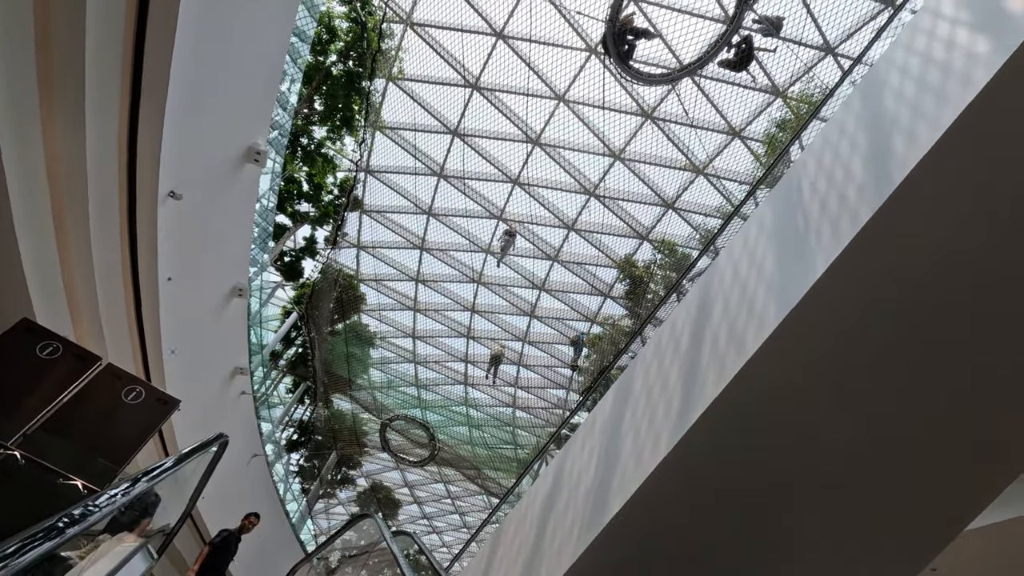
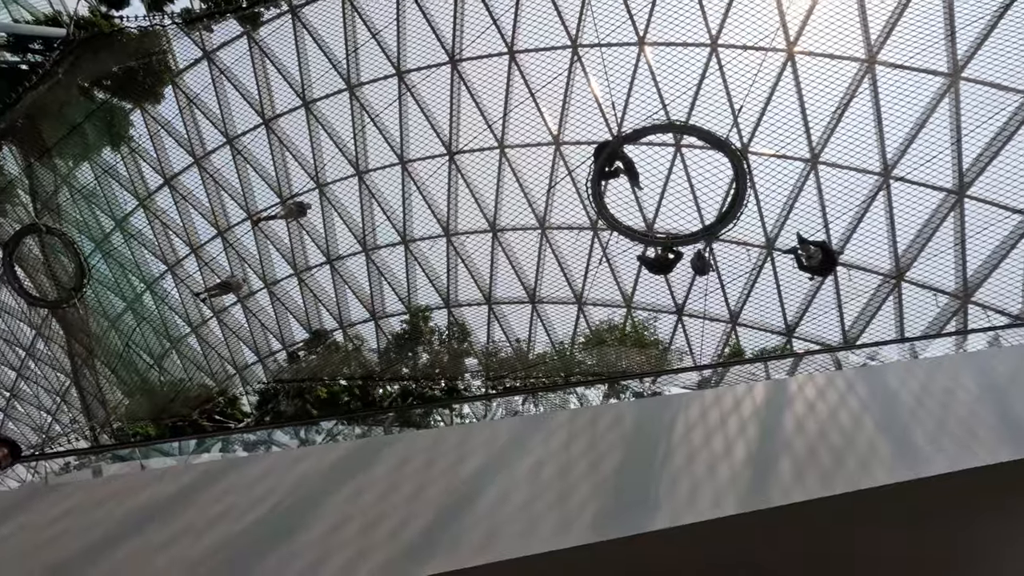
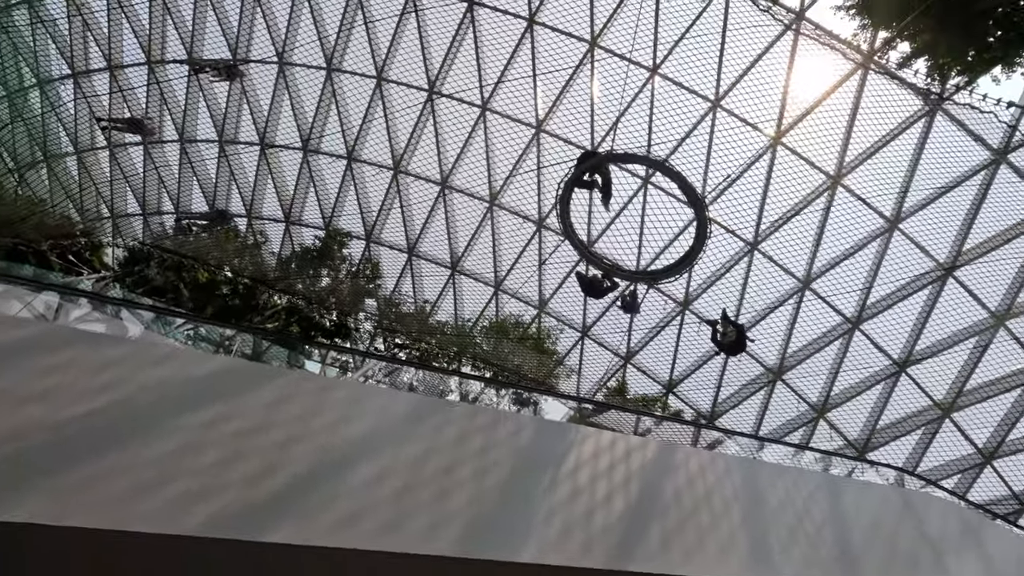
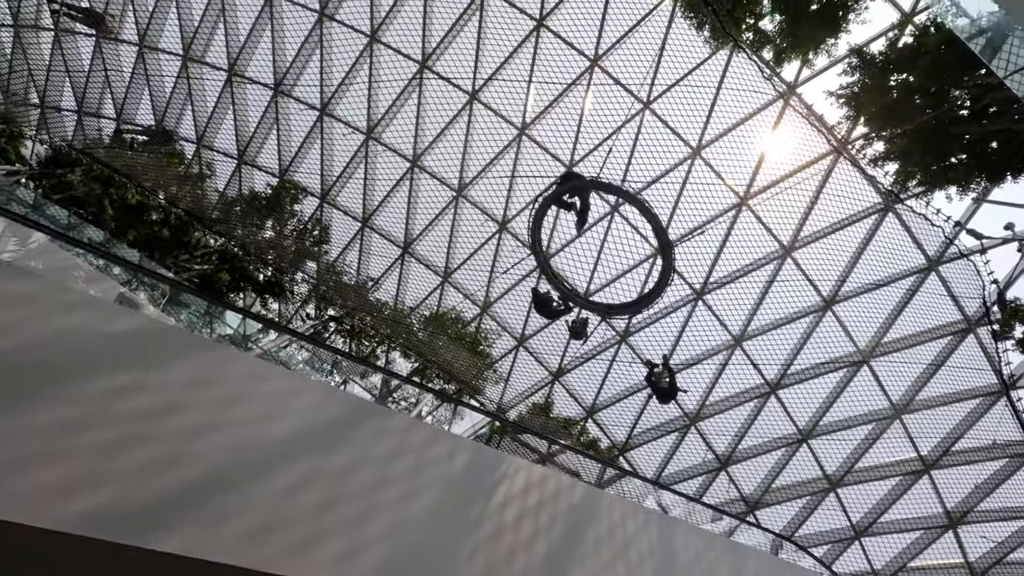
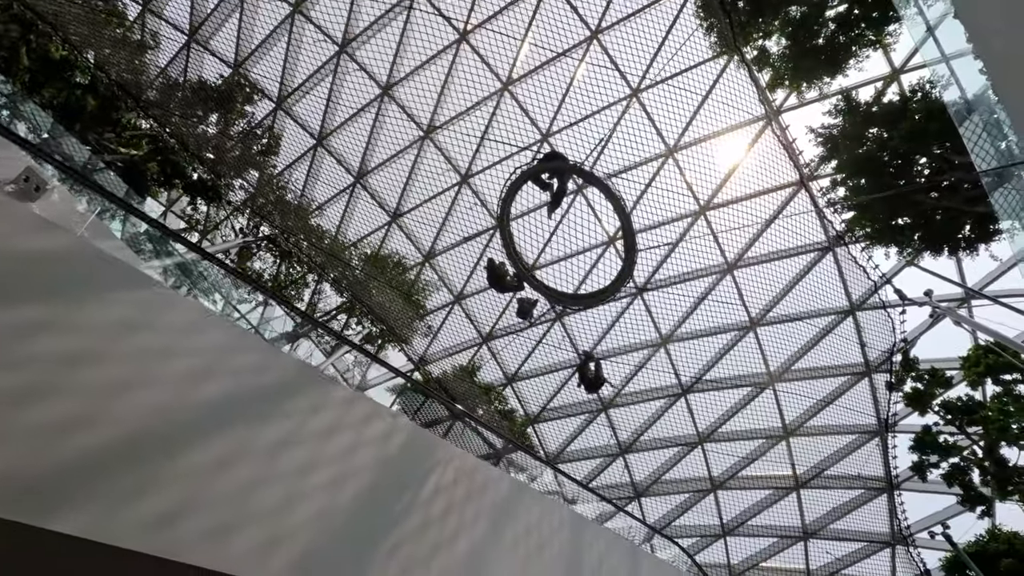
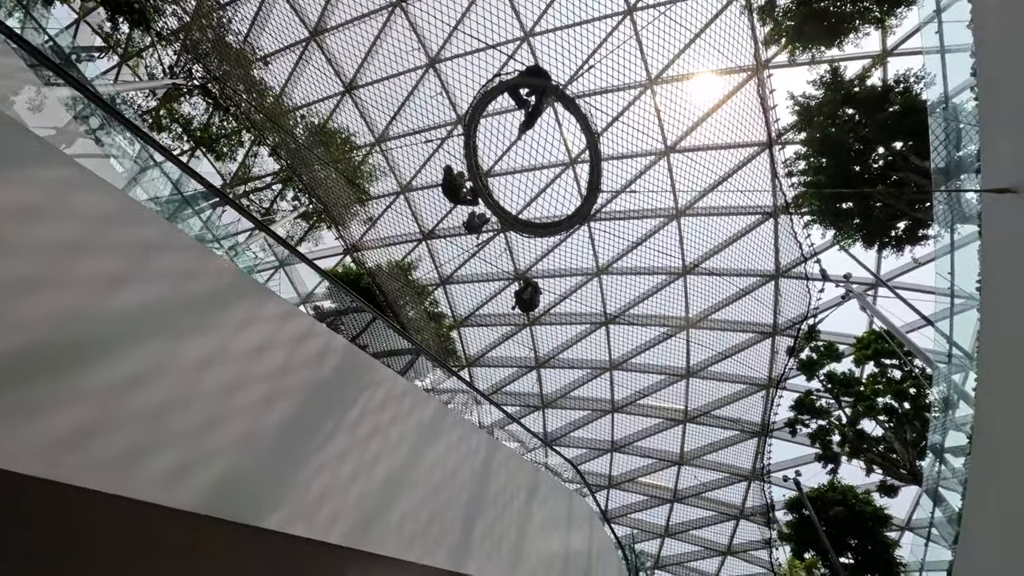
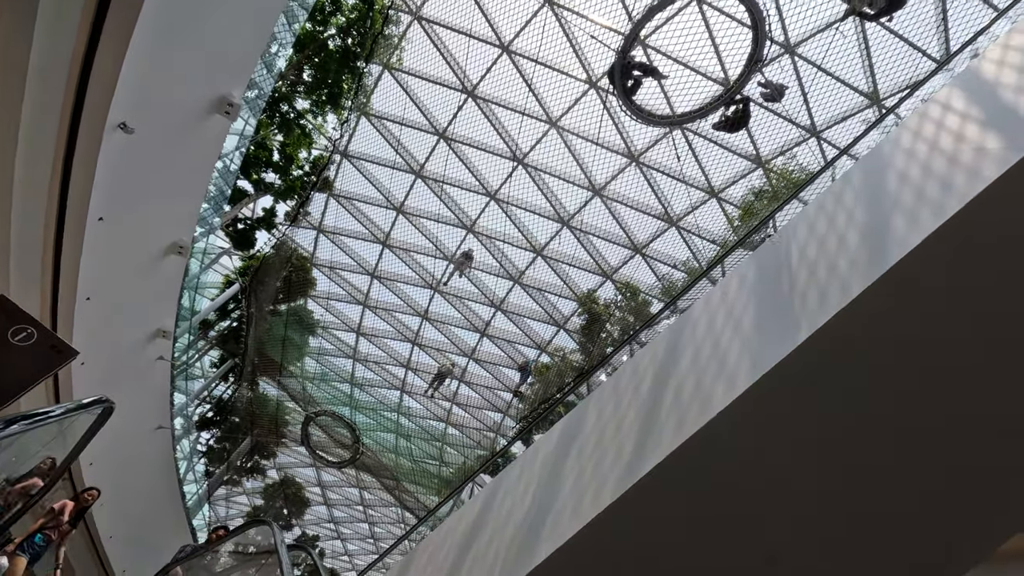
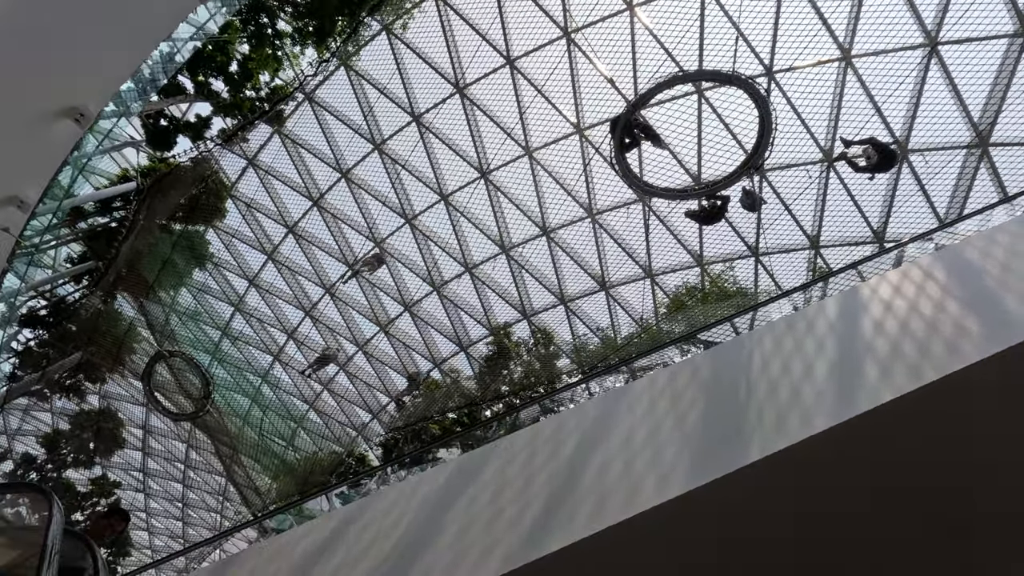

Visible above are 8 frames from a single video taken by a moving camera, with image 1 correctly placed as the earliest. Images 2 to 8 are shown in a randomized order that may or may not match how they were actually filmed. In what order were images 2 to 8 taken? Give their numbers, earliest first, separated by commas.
7, 8, 2, 3, 4, 5, 6
